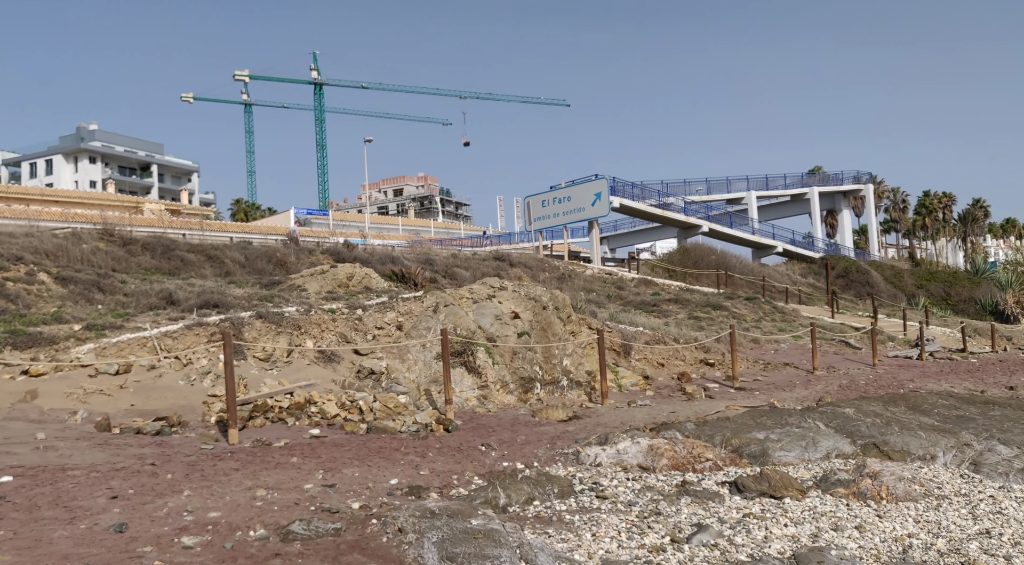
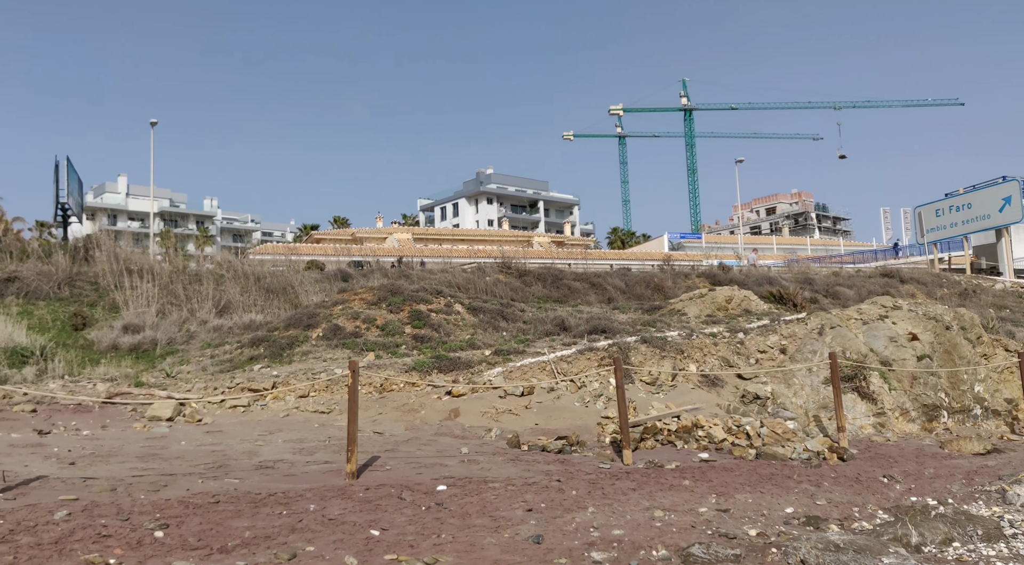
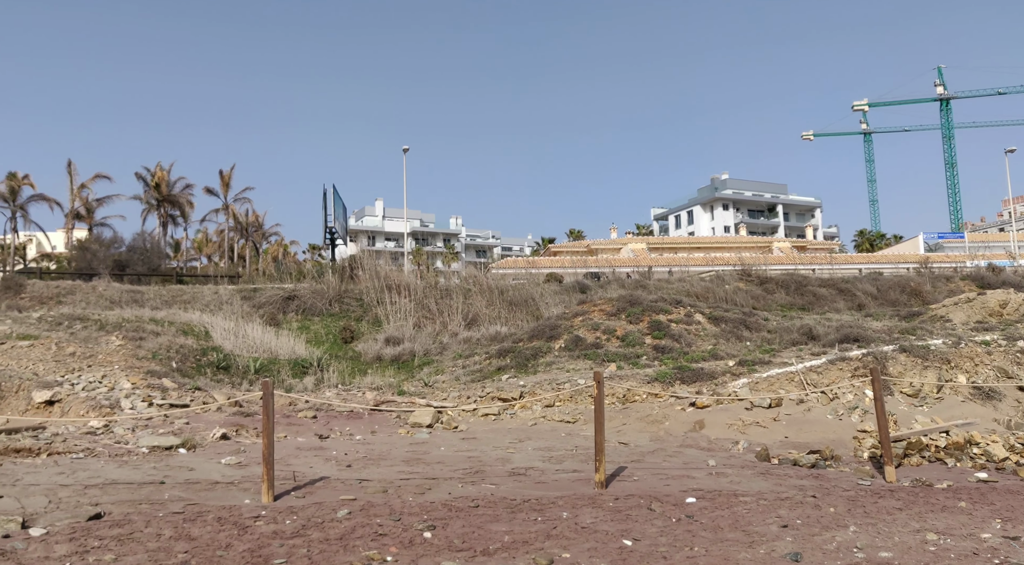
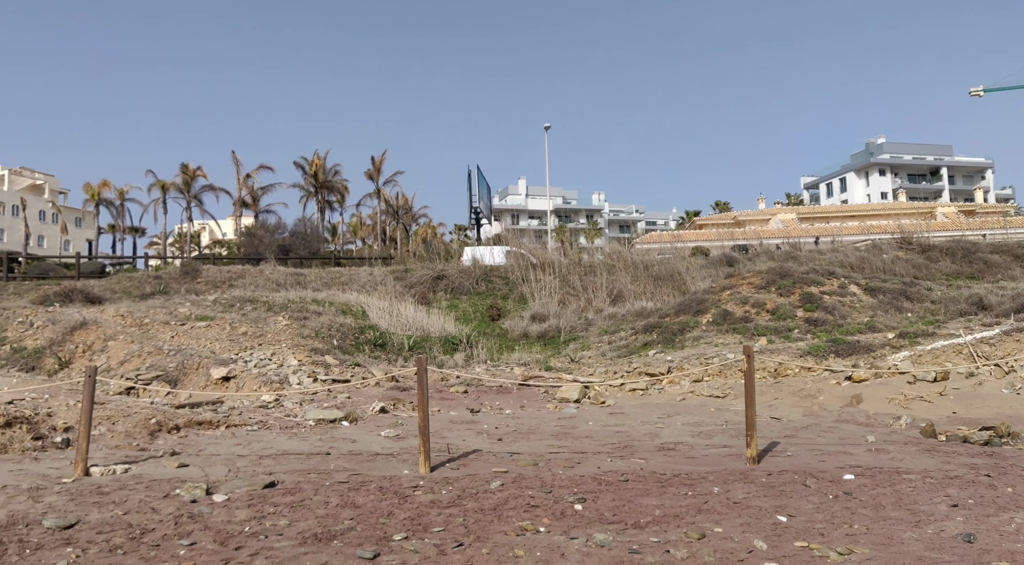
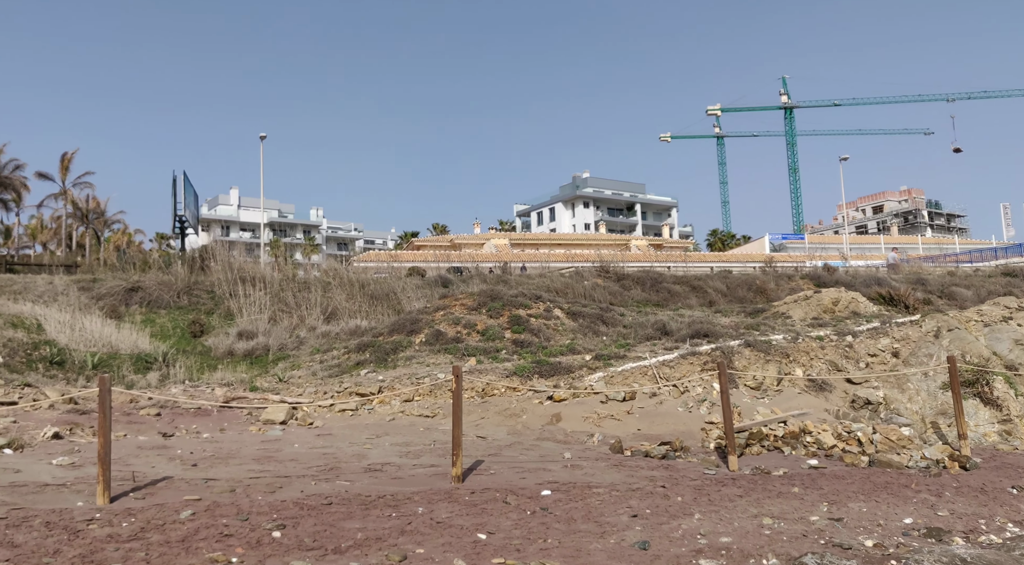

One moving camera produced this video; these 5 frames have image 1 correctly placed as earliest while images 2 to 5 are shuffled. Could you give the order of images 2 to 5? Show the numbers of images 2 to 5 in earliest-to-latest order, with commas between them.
2, 5, 3, 4
